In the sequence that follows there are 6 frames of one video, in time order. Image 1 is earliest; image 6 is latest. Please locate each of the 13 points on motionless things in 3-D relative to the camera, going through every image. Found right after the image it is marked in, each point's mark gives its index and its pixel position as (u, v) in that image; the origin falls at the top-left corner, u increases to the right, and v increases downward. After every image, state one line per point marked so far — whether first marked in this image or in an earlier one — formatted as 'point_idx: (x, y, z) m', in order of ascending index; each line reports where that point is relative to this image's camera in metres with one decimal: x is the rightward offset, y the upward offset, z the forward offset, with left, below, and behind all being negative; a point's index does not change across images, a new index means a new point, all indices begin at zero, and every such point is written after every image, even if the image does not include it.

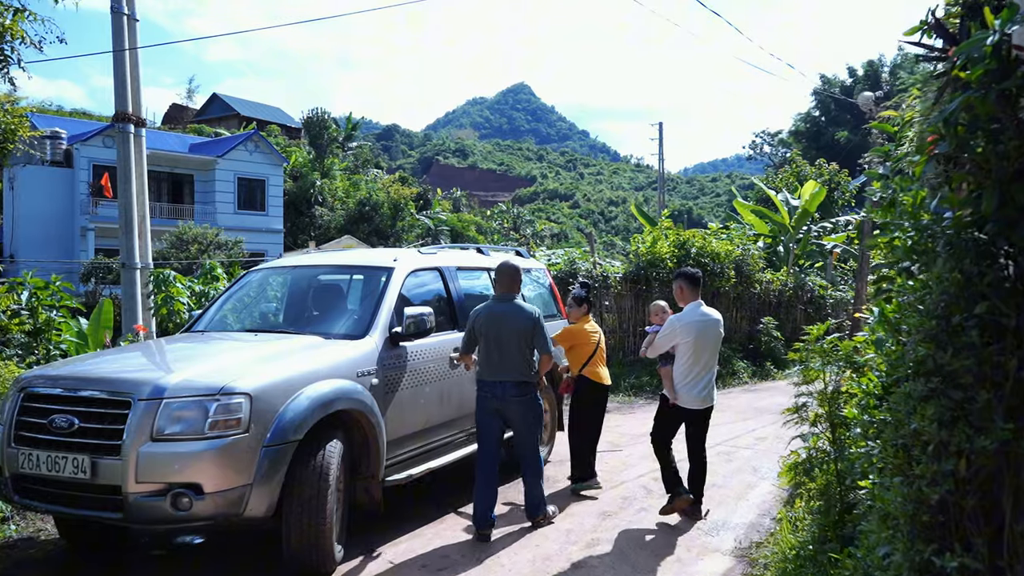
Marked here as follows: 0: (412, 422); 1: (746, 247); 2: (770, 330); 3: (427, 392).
0: (-0.7, -0.9, +5.0) m
1: (+4.3, +0.7, +13.4) m
2: (+4.6, -0.8, +13.2) m
3: (-0.6, -0.7, +5.1) m
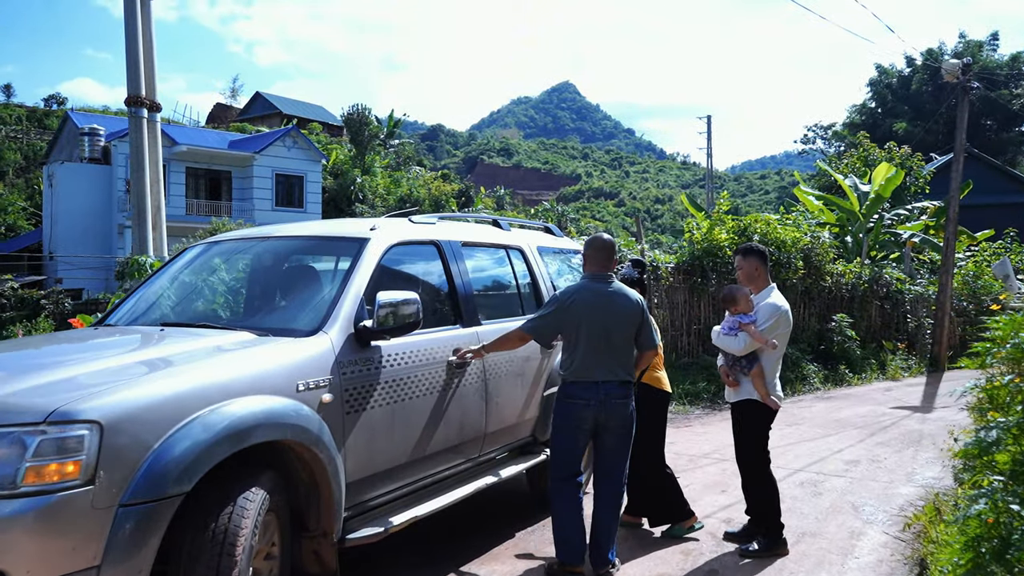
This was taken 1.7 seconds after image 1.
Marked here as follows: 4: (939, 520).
0: (-0.6, -0.8, +3.6) m
1: (+4.8, +0.8, +11.7) m
2: (+5.1, -0.6, +11.4) m
3: (-0.5, -0.6, +3.7) m
4: (+2.5, -1.4, +4.3) m
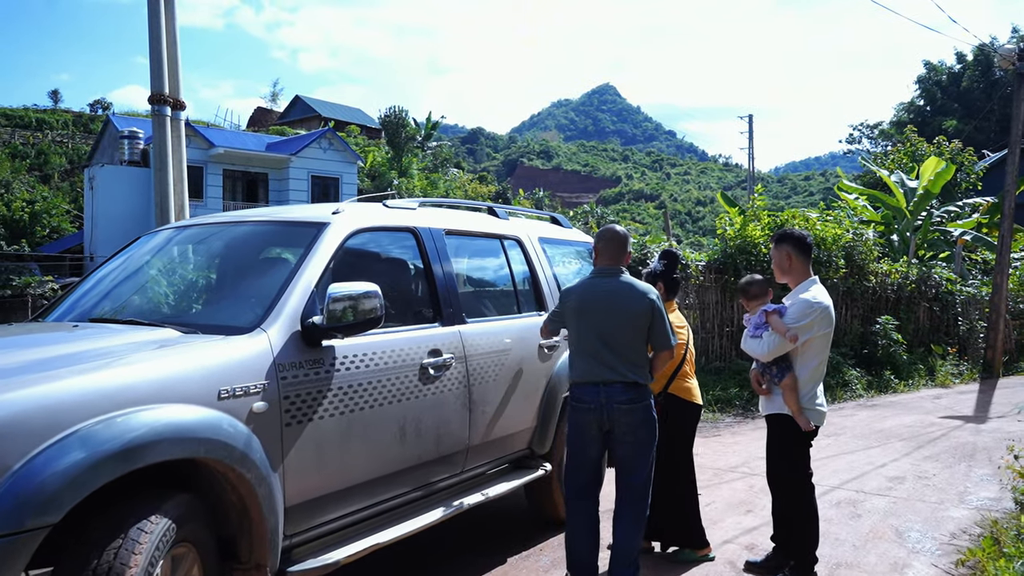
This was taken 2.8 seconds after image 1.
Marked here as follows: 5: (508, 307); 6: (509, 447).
0: (-0.7, -0.8, +3.1) m
1: (+5.1, +0.8, +10.9) m
2: (+5.4, -0.6, +10.6) m
3: (-0.6, -0.6, +3.2) m
4: (+2.4, -1.3, +3.7) m
5: (0.0, -0.1, +4.4) m
6: (0.0, -0.9, +4.2) m
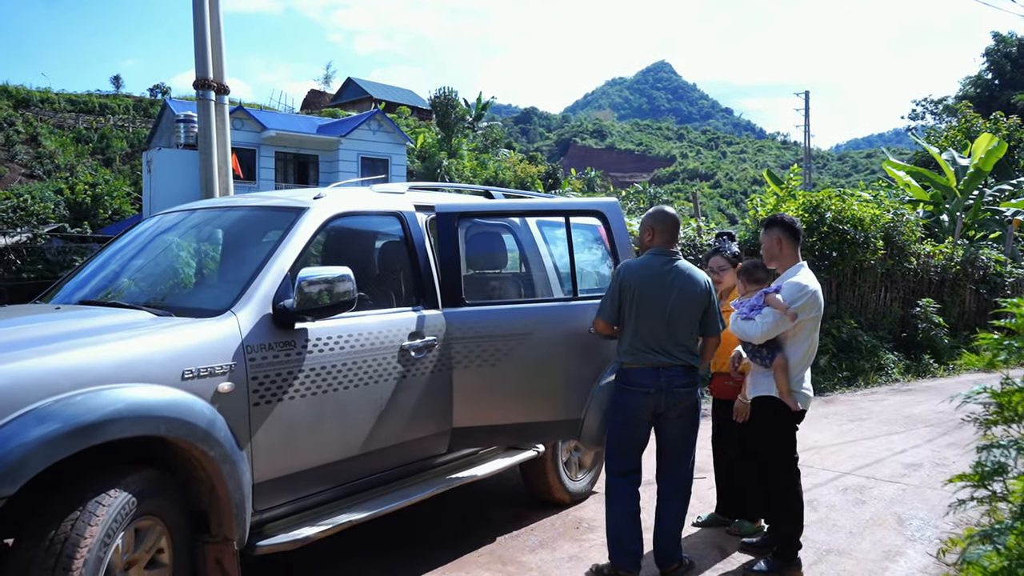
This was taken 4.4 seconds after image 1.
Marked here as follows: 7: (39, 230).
0: (-0.8, -0.7, +3.1) m
1: (+5.6, +1.1, +10.5) m
2: (+5.8, -0.4, +10.3) m
3: (-0.7, -0.5, +3.3) m
4: (+2.3, -1.3, +3.6) m
5: (-0.1, 0.0, +4.4) m
6: (-0.1, -0.8, +4.2) m
7: (-8.1, +1.0, +12.6) m
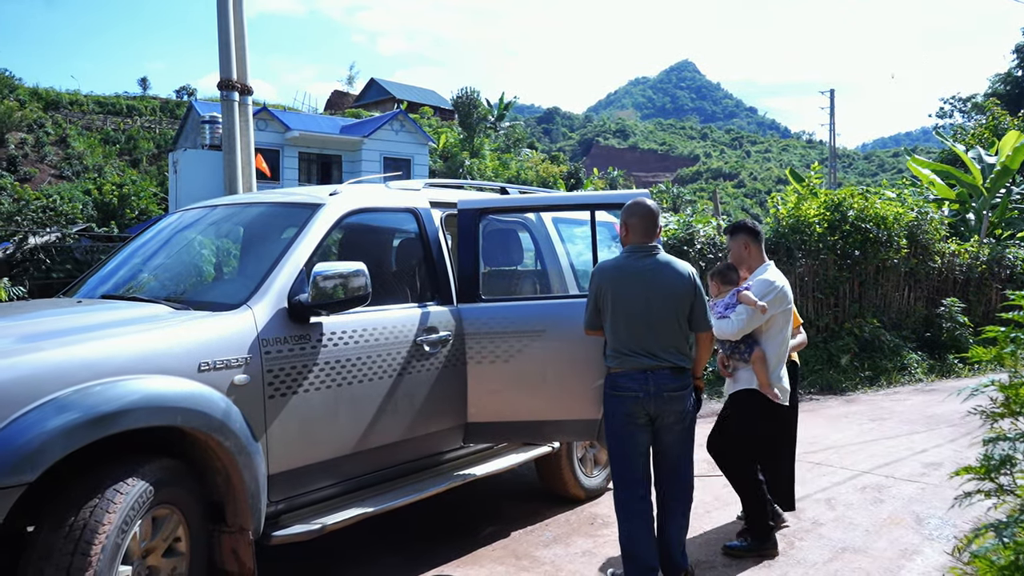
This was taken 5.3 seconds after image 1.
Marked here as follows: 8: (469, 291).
0: (-0.8, -0.7, +3.2) m
1: (+5.8, +1.1, +10.4) m
2: (+6.1, -0.4, +10.1) m
3: (-0.7, -0.5, +3.3) m
4: (+2.4, -1.3, +3.5) m
5: (0.0, 0.0, +4.4) m
6: (0.0, -0.8, +4.3) m
7: (-7.8, +1.0, +12.9) m
8: (-0.3, 0.0, +3.9) m
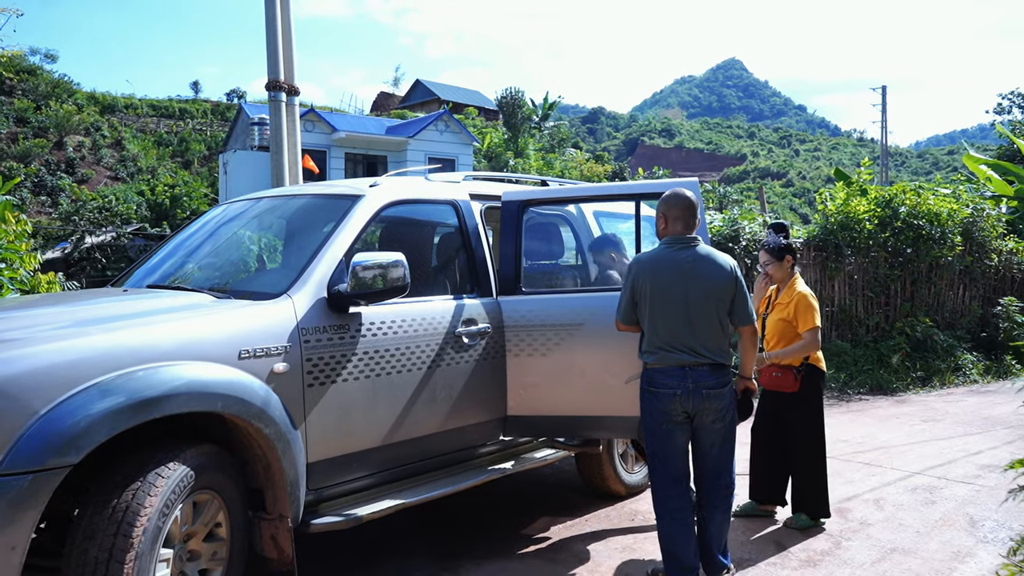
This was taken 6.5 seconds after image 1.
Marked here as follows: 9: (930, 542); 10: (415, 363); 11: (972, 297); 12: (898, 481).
0: (-0.6, -0.6, +3.2) m
1: (+6.4, +1.1, +10.0) m
2: (+6.7, -0.4, +9.7) m
3: (-0.5, -0.4, +3.3) m
4: (+2.6, -1.2, +3.3) m
5: (+0.3, 0.0, +4.4) m
6: (+0.2, -0.8, +4.2) m
7: (-7.0, +1.1, +13.3) m
8: (-0.1, 0.0, +3.9) m
9: (+2.2, -1.4, +3.8) m
10: (-0.4, -0.4, +3.4) m
11: (+6.2, -0.2, +9.9) m
12: (+2.5, -1.3, +4.8) m
